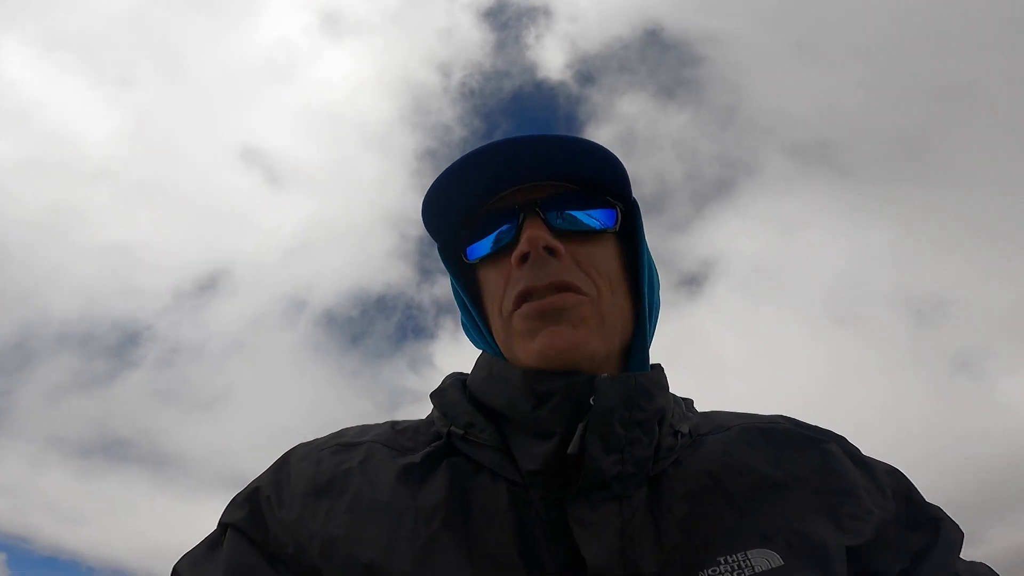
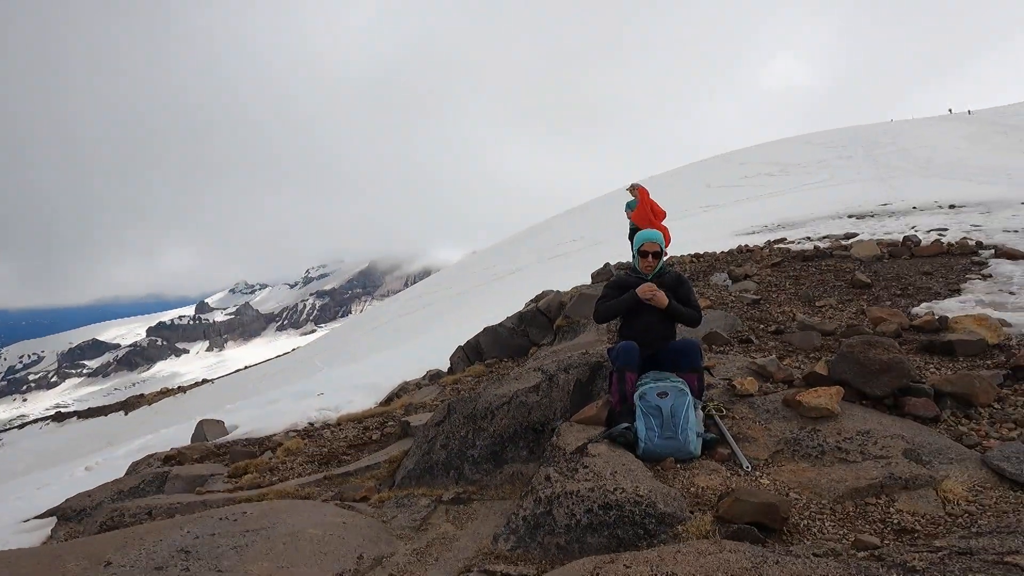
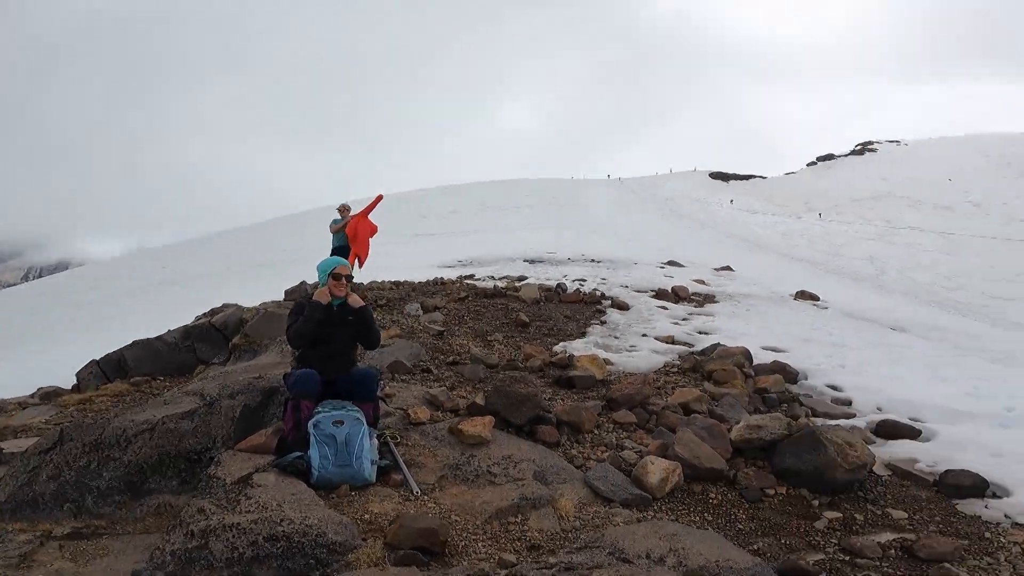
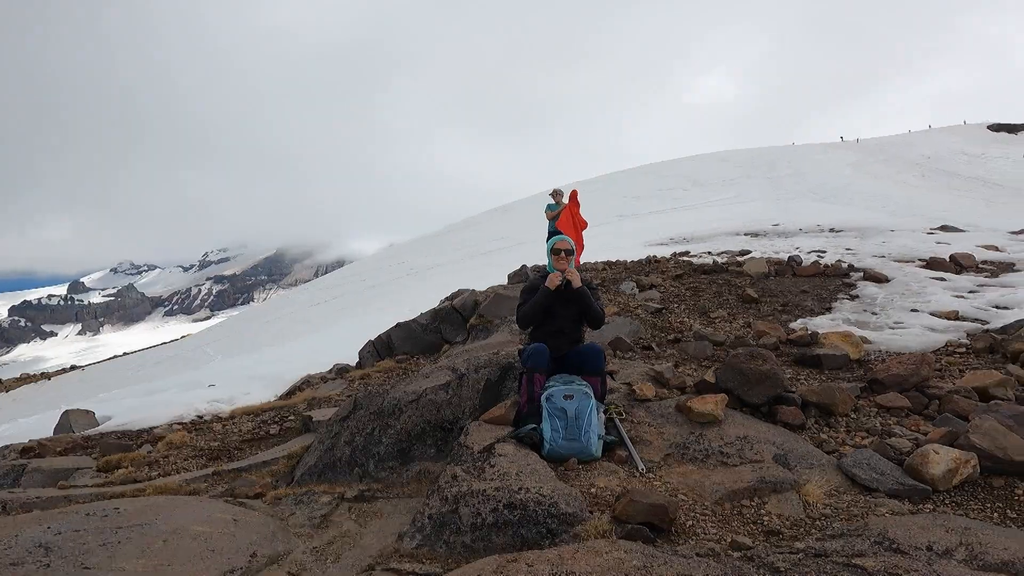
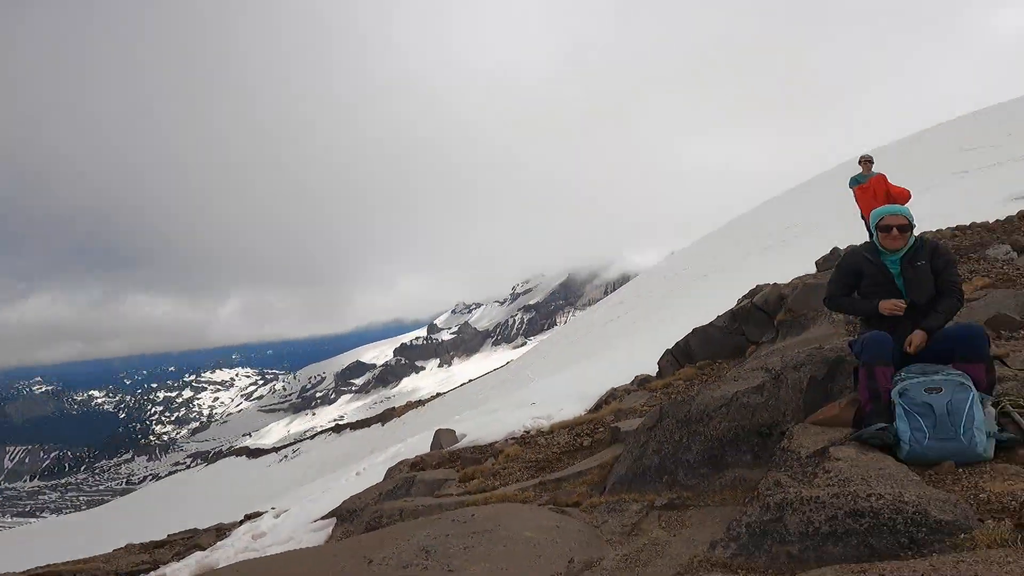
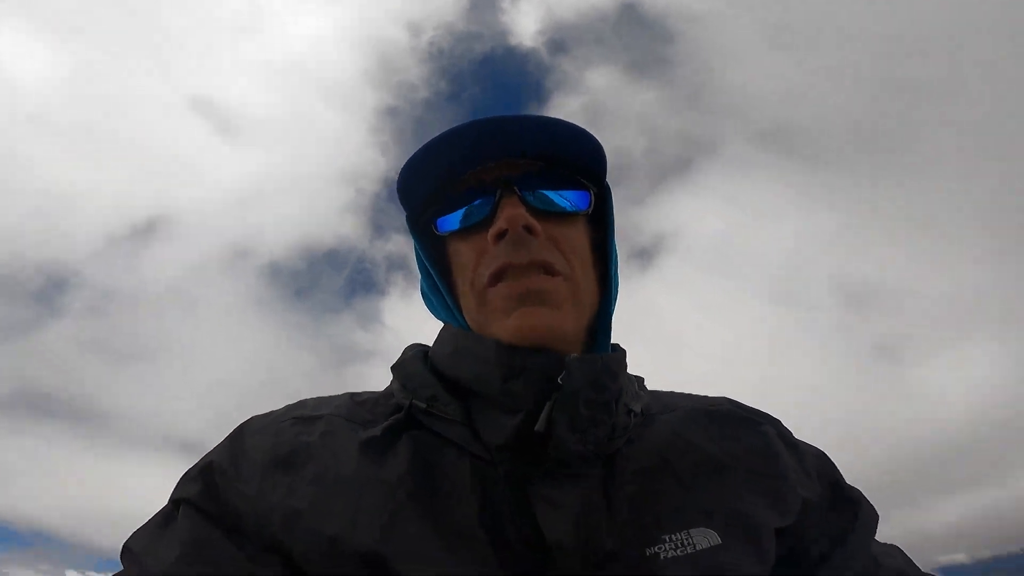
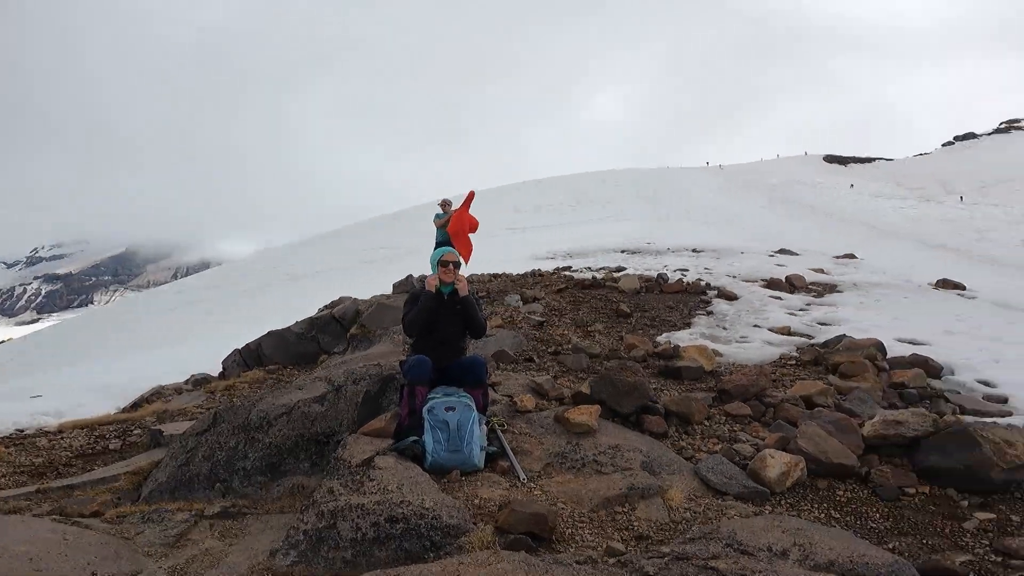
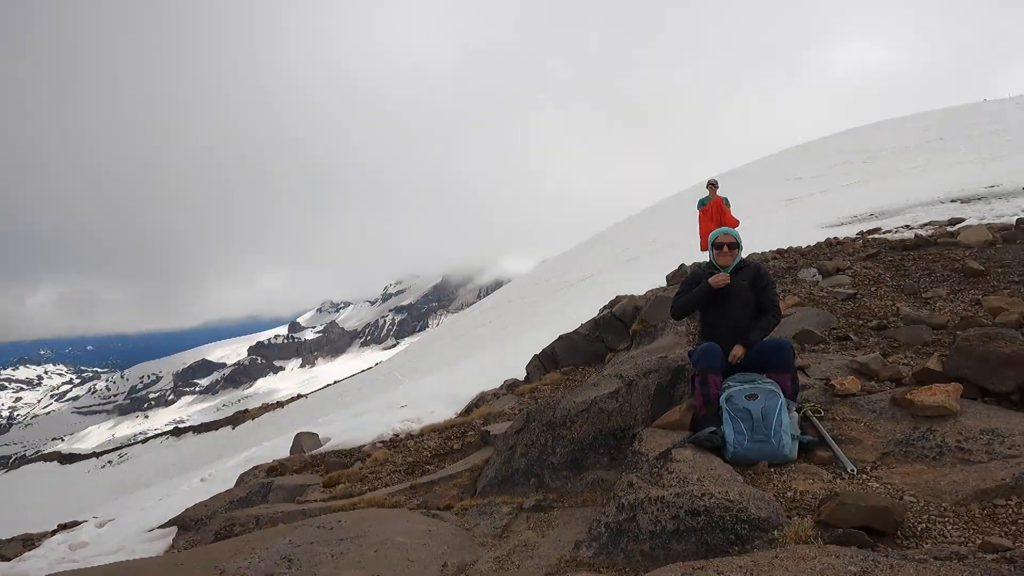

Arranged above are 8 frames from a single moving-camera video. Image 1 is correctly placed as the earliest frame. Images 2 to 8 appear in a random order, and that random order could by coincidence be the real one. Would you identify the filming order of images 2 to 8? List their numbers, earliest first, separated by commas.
6, 5, 8, 2, 4, 7, 3
